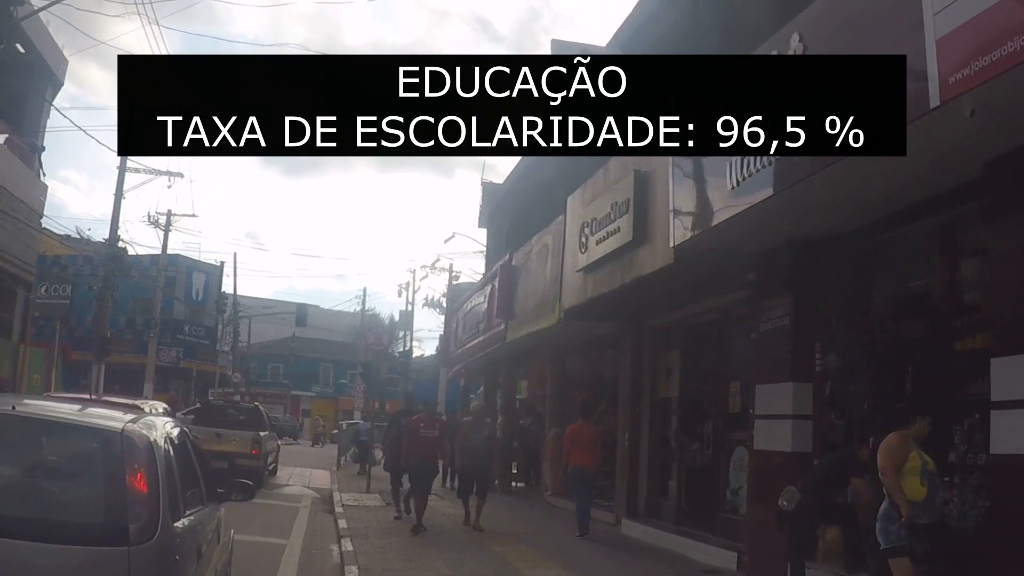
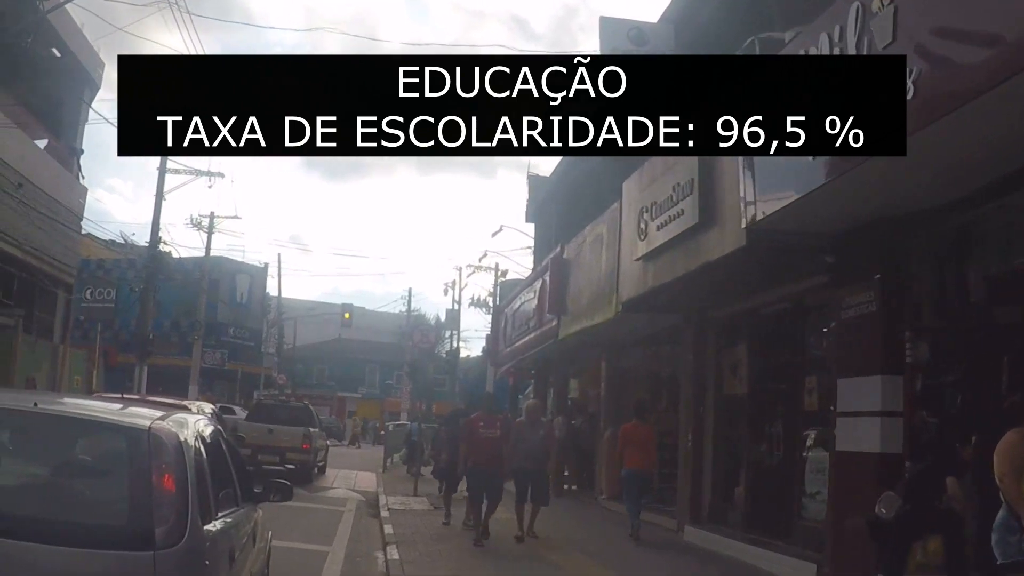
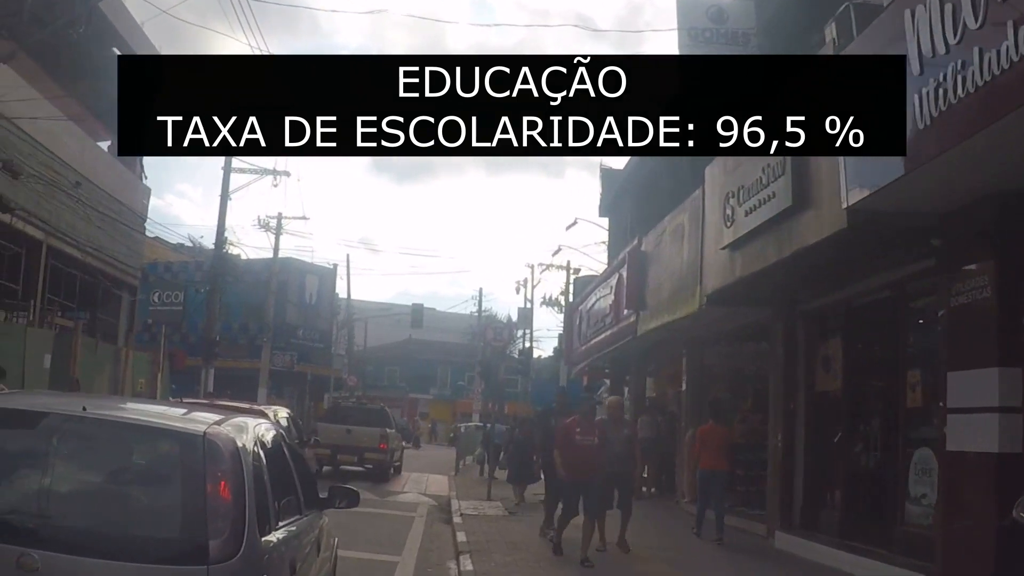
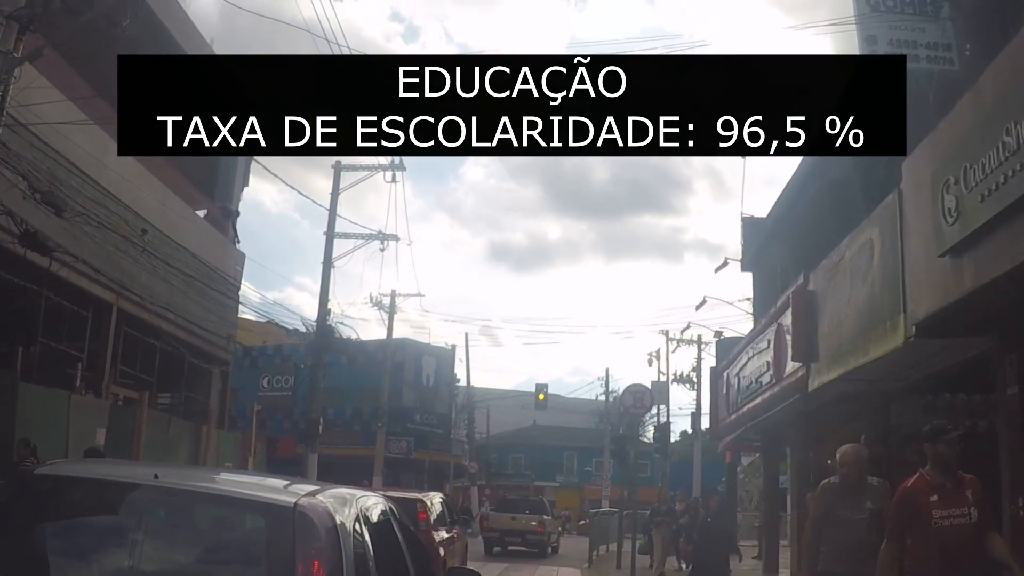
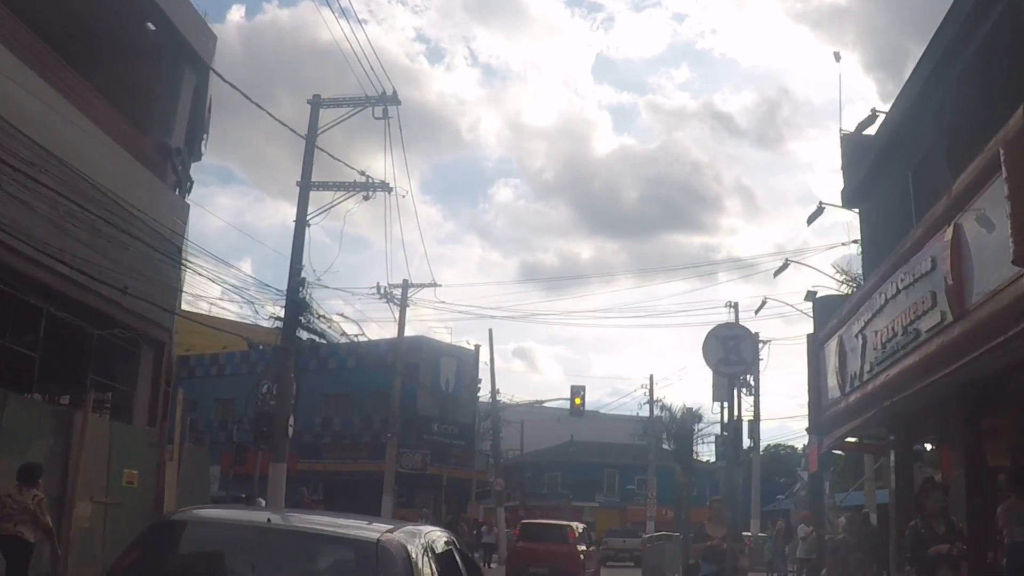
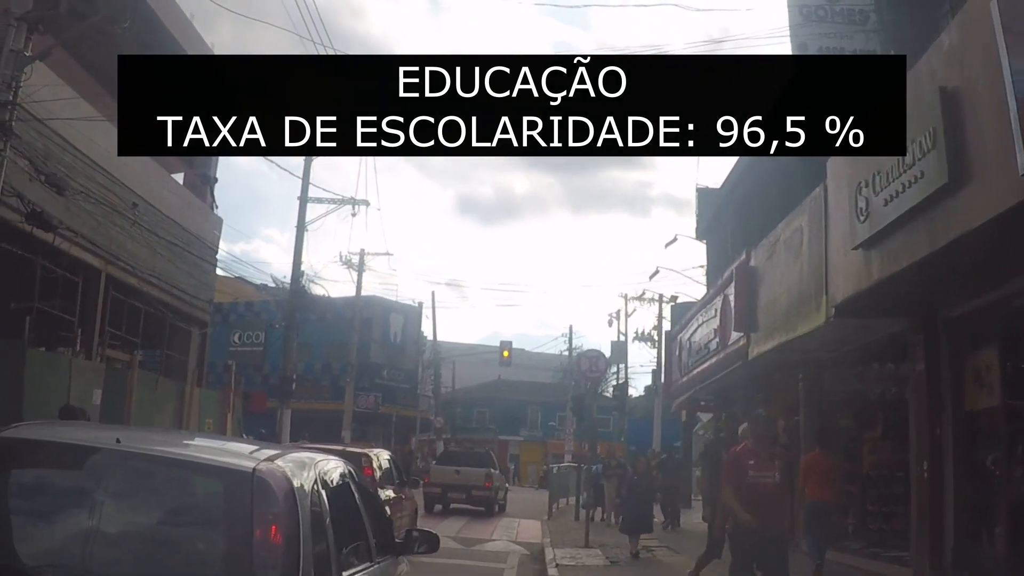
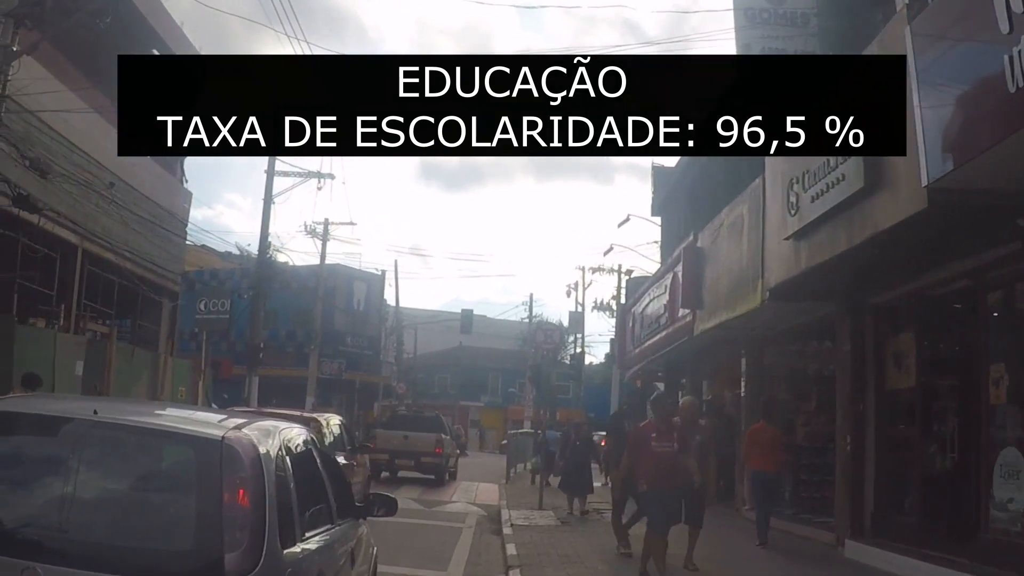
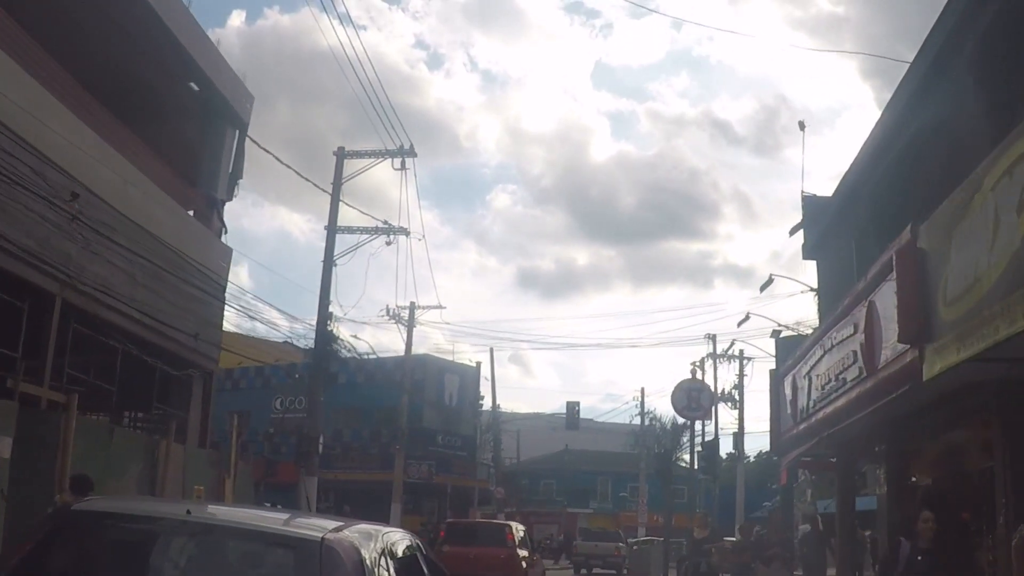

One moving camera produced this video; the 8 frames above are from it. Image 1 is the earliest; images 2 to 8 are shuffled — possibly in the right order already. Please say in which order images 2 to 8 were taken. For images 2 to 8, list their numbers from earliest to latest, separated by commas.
2, 3, 7, 6, 4, 8, 5
